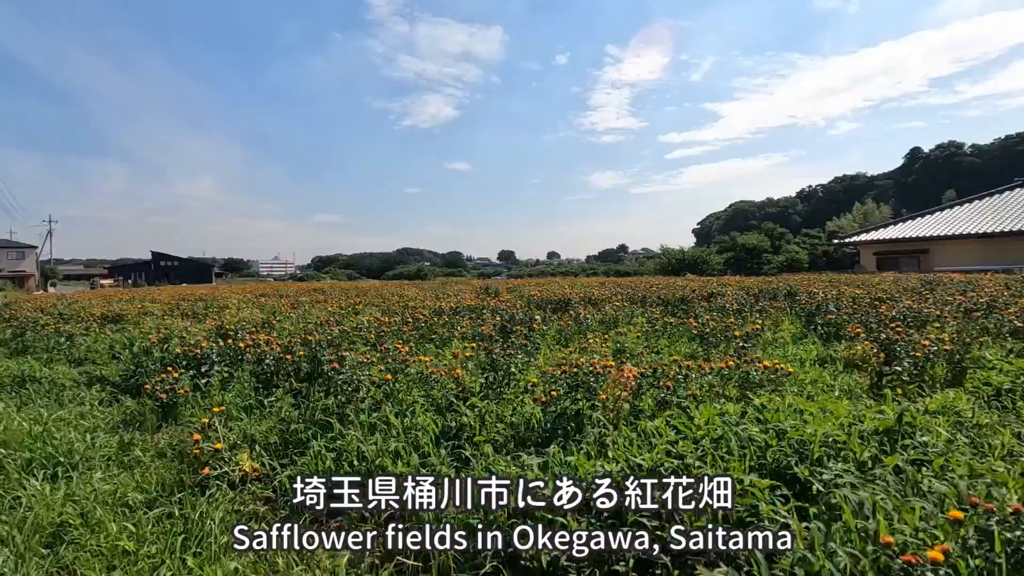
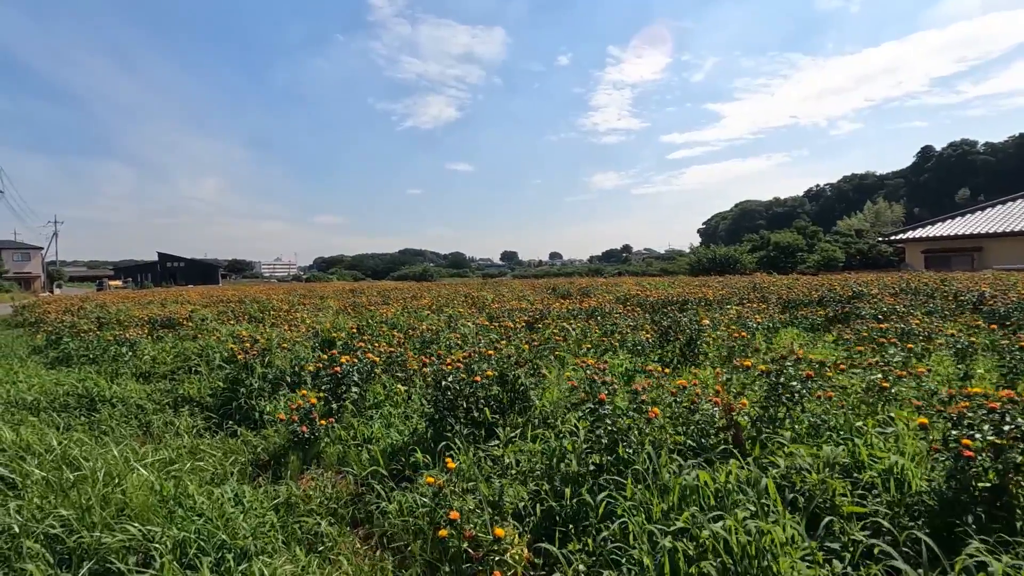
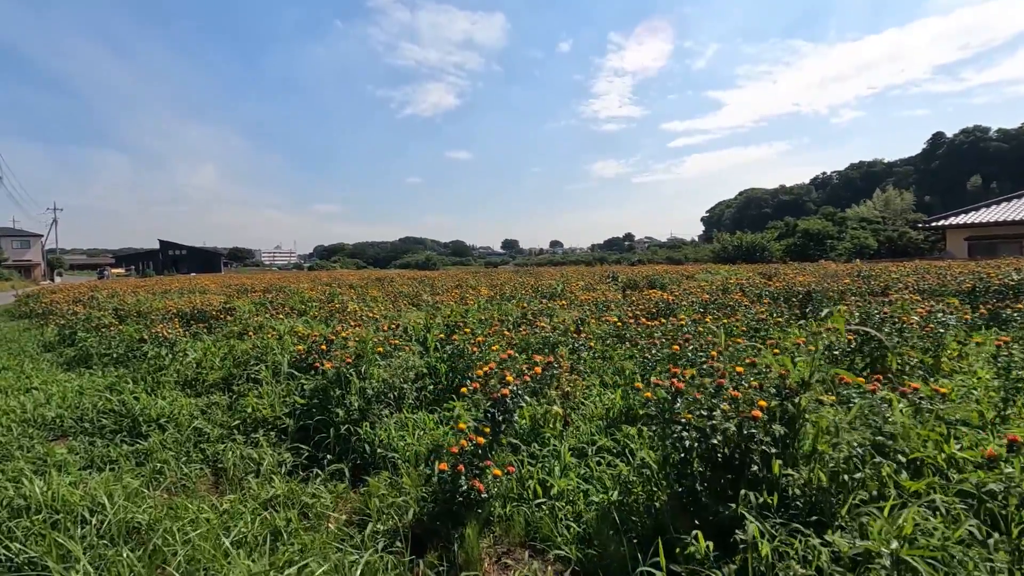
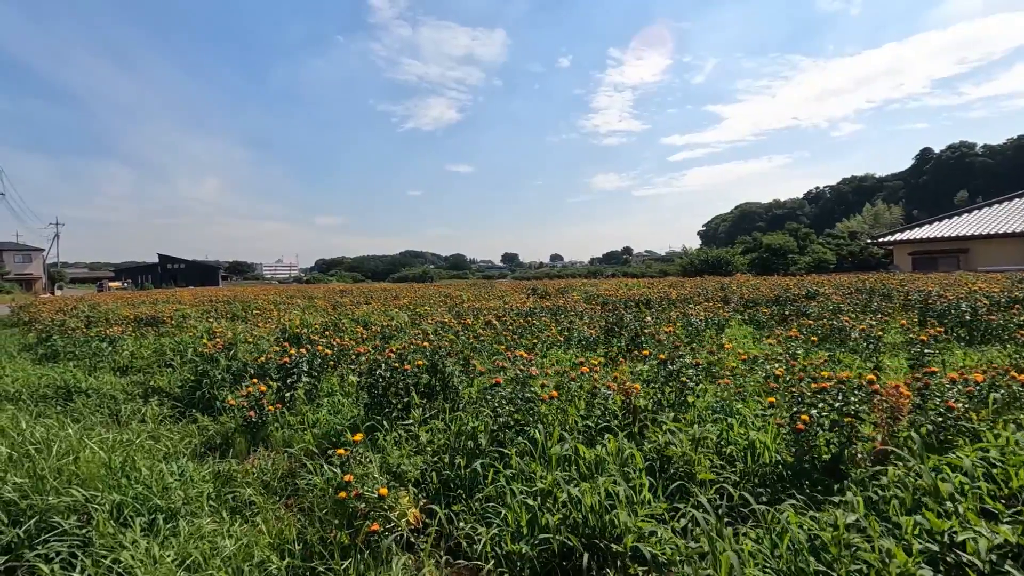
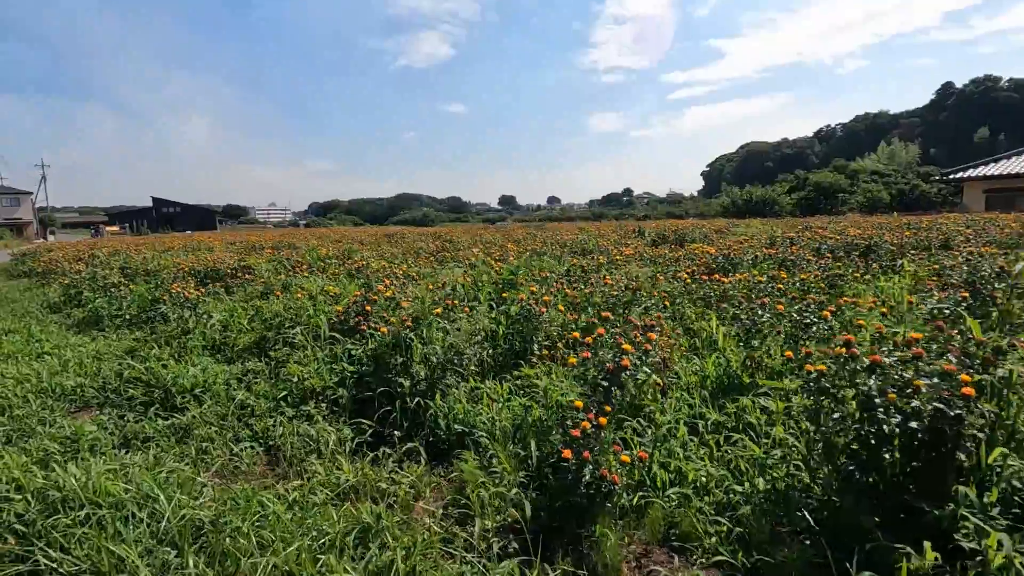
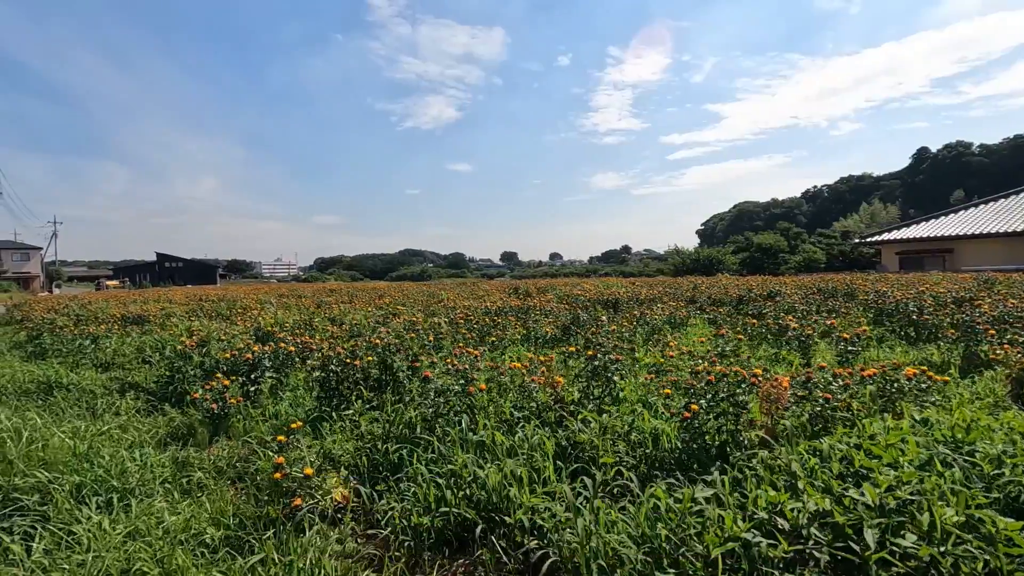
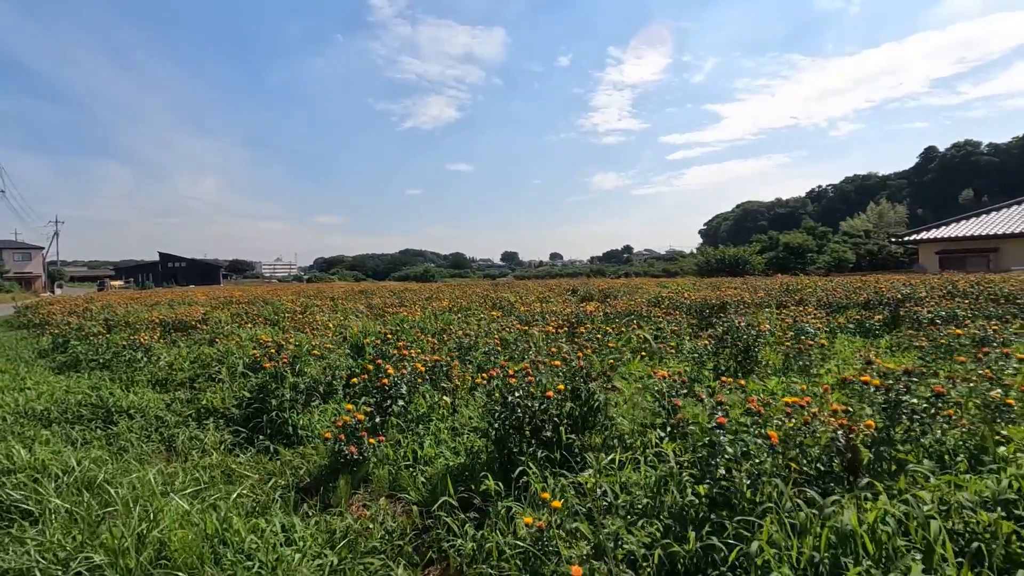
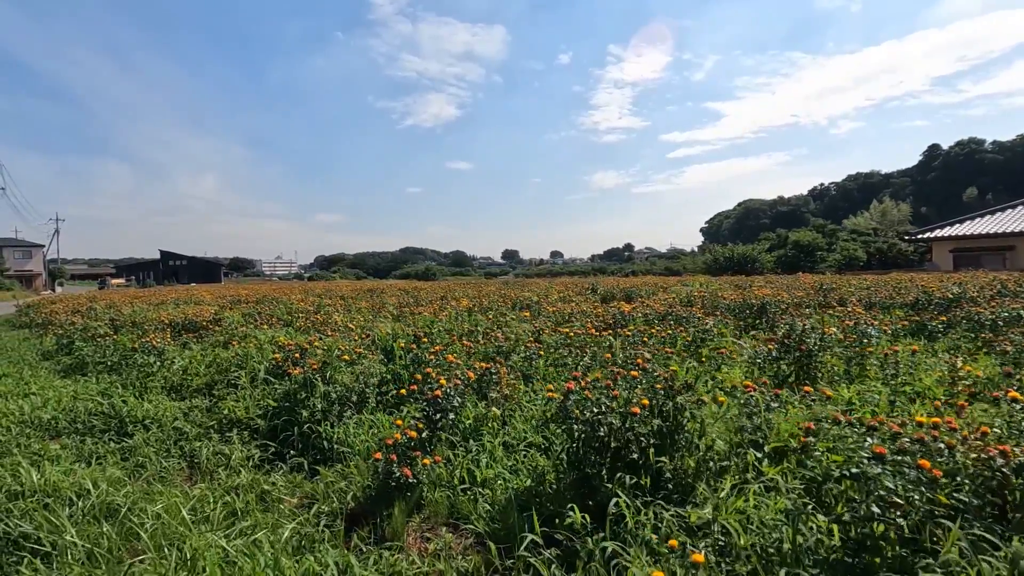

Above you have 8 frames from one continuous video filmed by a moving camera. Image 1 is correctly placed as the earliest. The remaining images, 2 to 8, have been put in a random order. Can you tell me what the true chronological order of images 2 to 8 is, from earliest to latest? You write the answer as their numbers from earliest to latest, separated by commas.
6, 4, 2, 7, 8, 3, 5
